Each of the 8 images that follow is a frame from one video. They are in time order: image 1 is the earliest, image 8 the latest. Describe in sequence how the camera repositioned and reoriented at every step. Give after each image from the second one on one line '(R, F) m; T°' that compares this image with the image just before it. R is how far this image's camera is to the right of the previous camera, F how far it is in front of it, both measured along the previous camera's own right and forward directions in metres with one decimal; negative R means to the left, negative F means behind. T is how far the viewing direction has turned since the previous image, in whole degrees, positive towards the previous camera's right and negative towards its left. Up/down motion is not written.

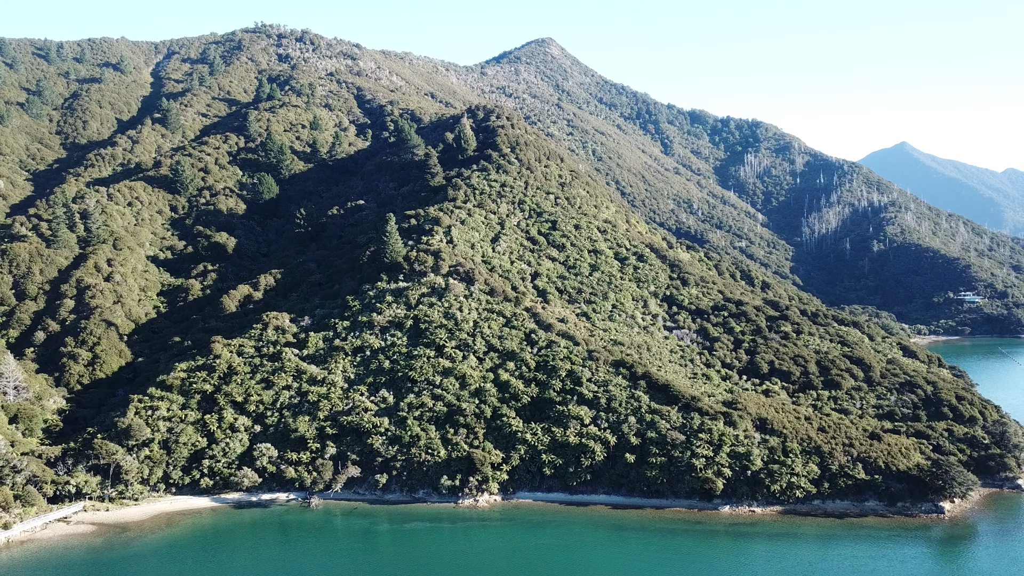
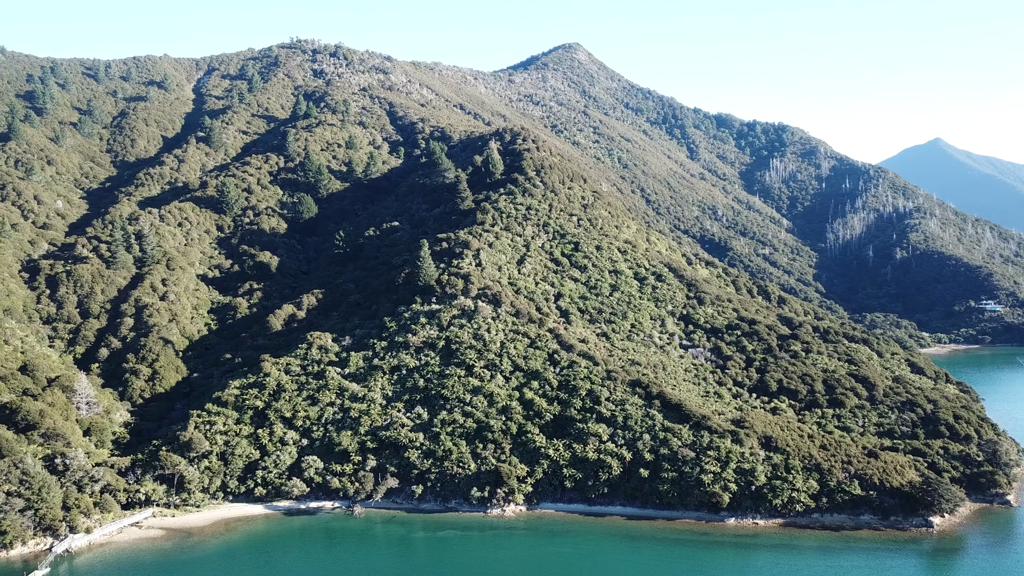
(+0.3, -4.9) m; -2°
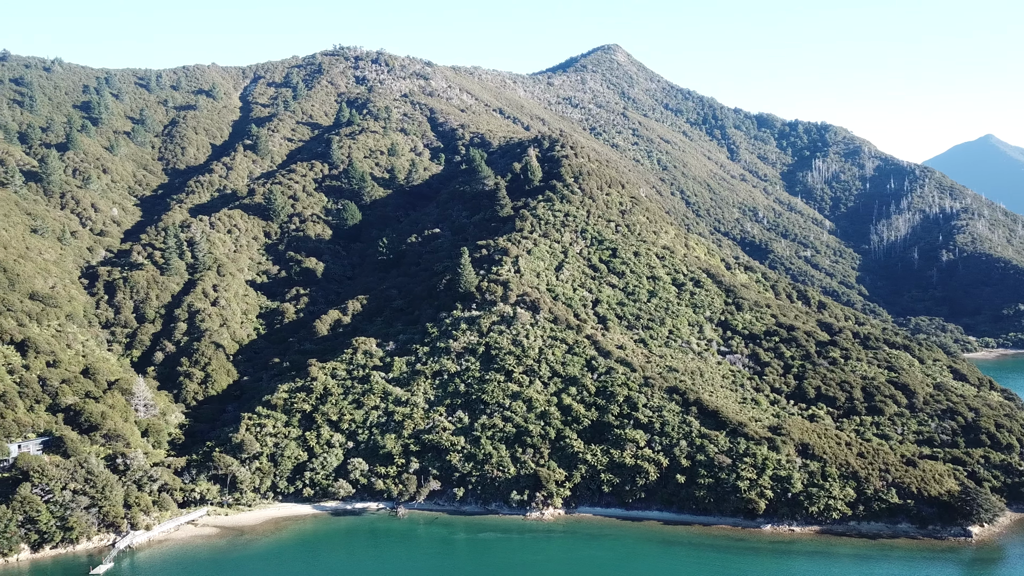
(0.0, -1.5) m; -3°
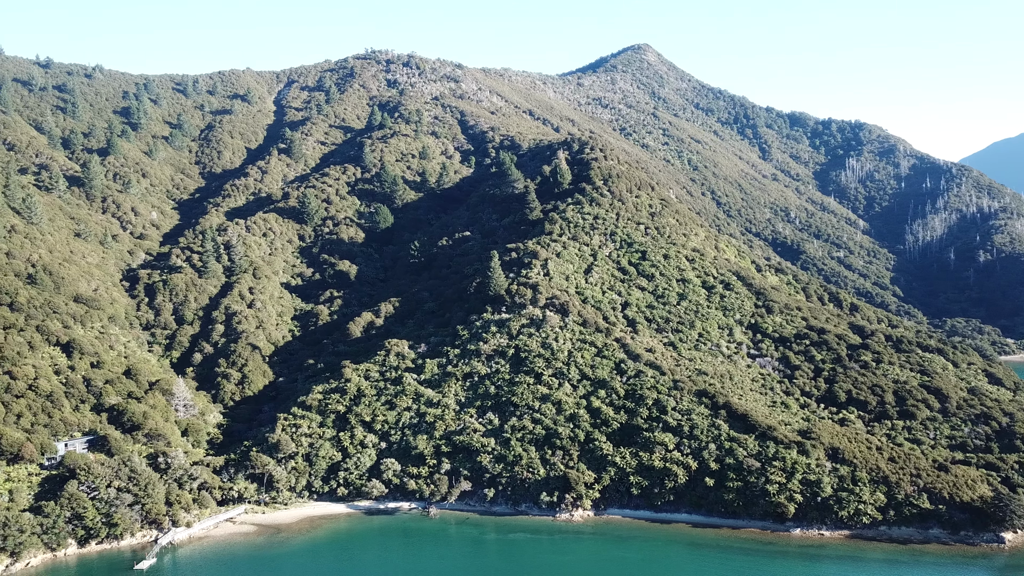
(0.0, -0.8) m; -2°
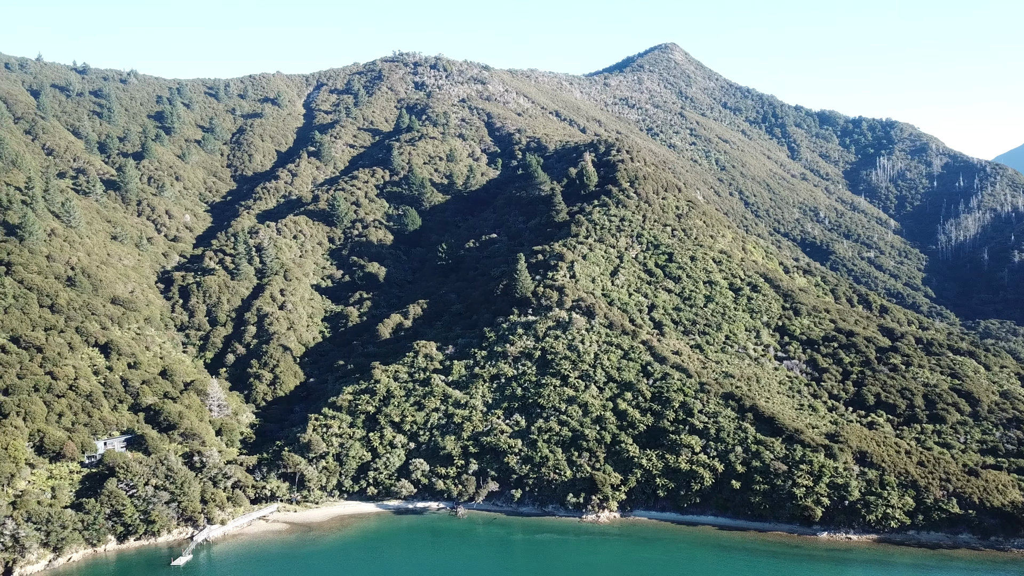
(0.0, -0.7) m; -2°
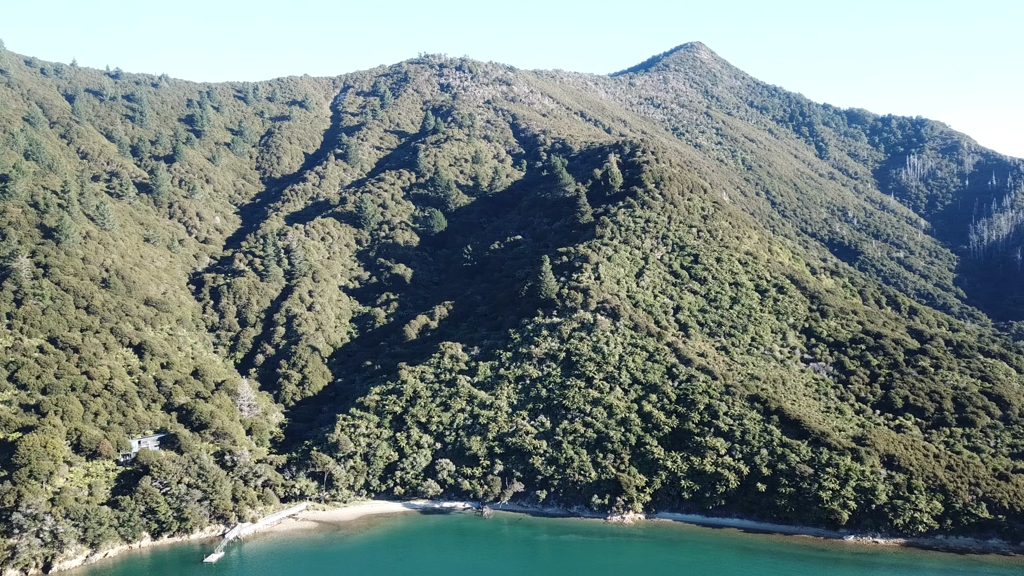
(0.0, -0.5) m; -2°
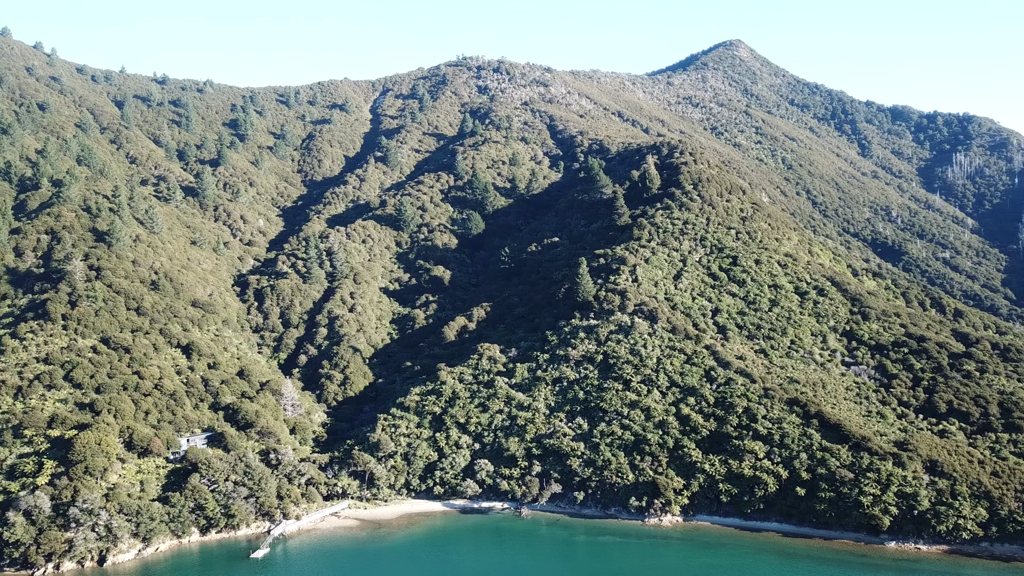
(-0.1, -0.7) m; -3°
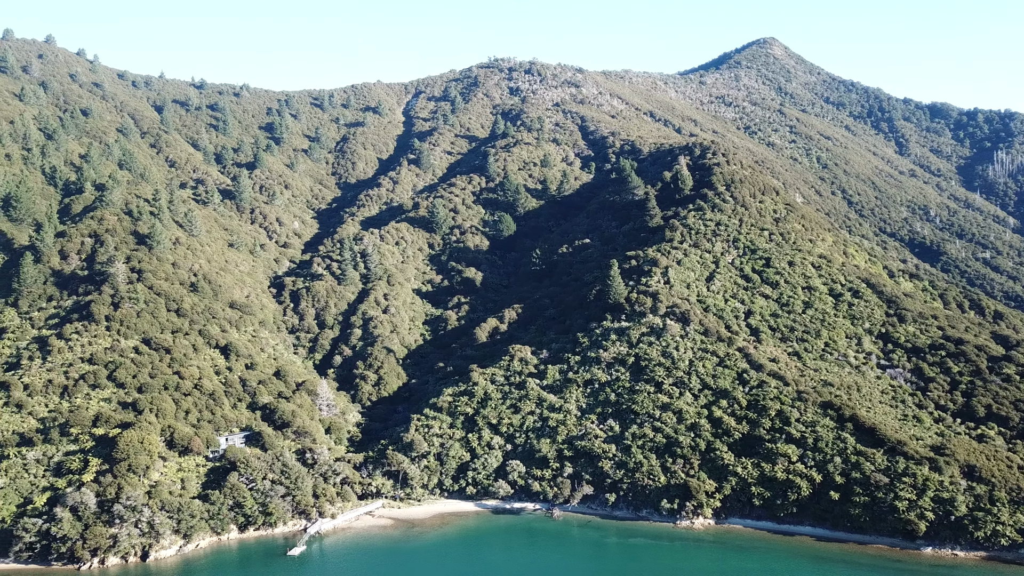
(0.0, -0.5) m; -2°
